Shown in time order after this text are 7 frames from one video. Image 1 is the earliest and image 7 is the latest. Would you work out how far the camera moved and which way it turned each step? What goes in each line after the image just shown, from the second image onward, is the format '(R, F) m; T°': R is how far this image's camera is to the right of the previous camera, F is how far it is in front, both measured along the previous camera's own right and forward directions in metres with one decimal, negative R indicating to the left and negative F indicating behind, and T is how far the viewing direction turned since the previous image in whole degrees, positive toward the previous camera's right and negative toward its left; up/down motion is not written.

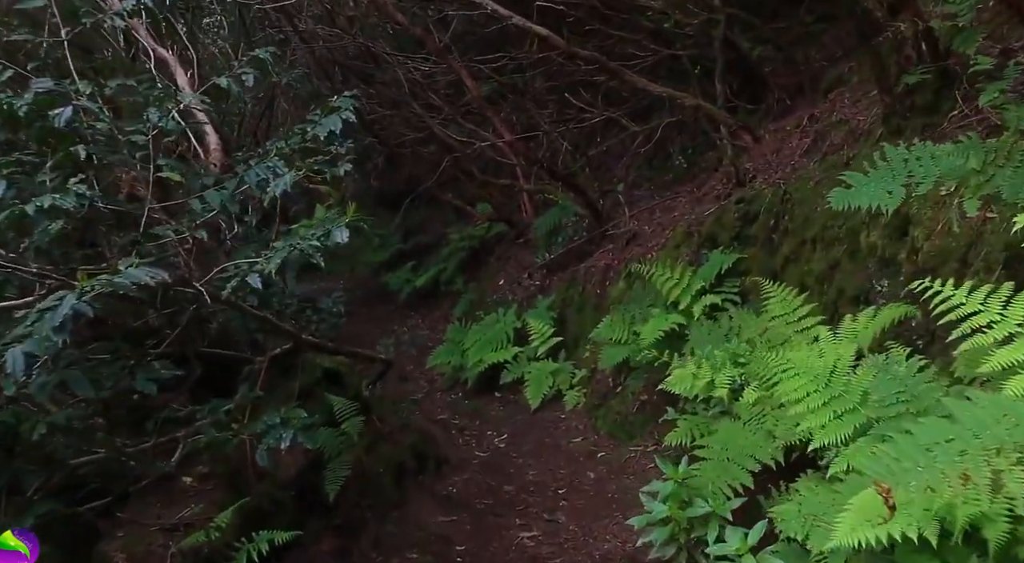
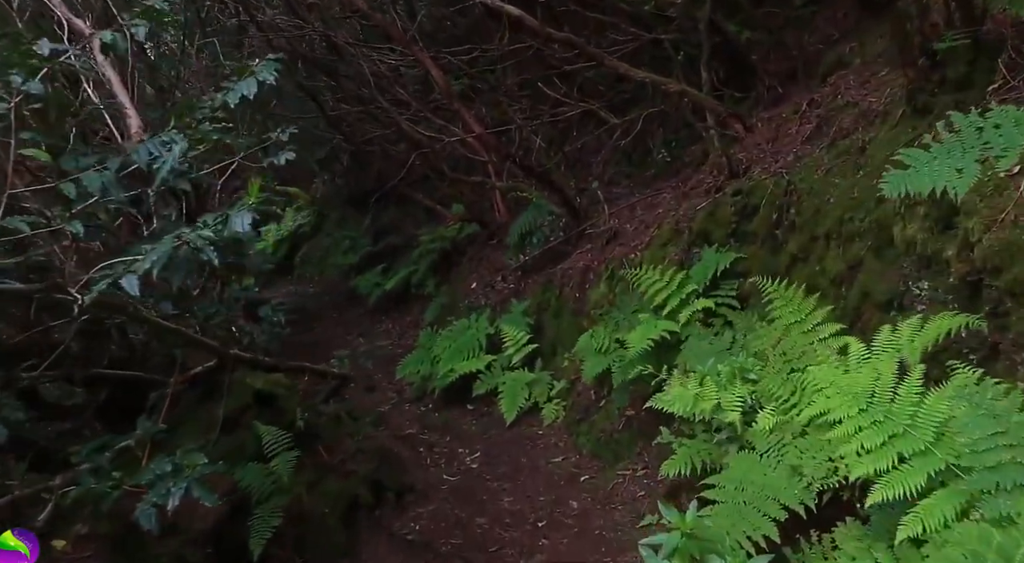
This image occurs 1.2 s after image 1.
(0.0, +0.7) m; +2°
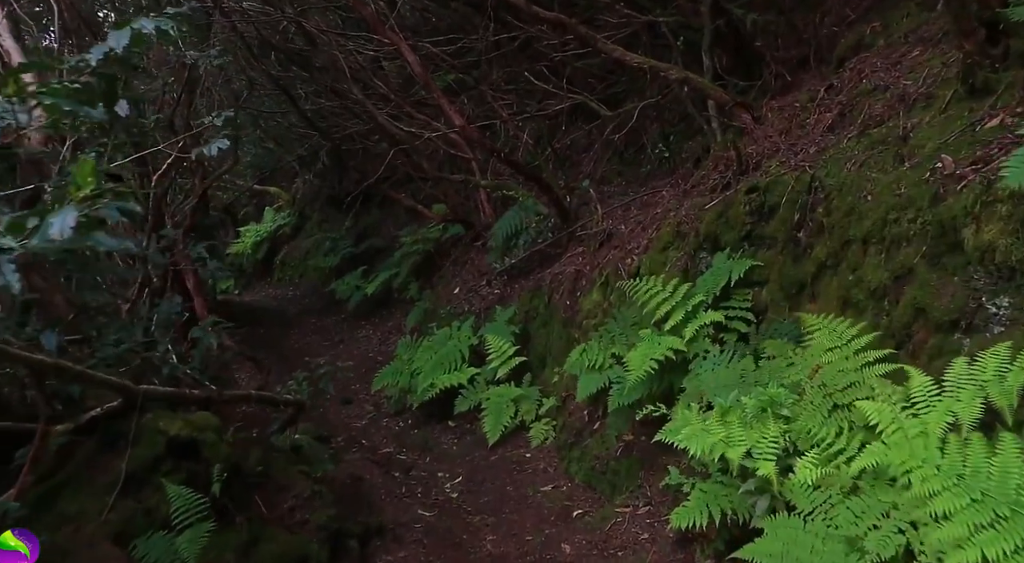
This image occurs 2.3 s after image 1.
(0.0, +0.7) m; +1°
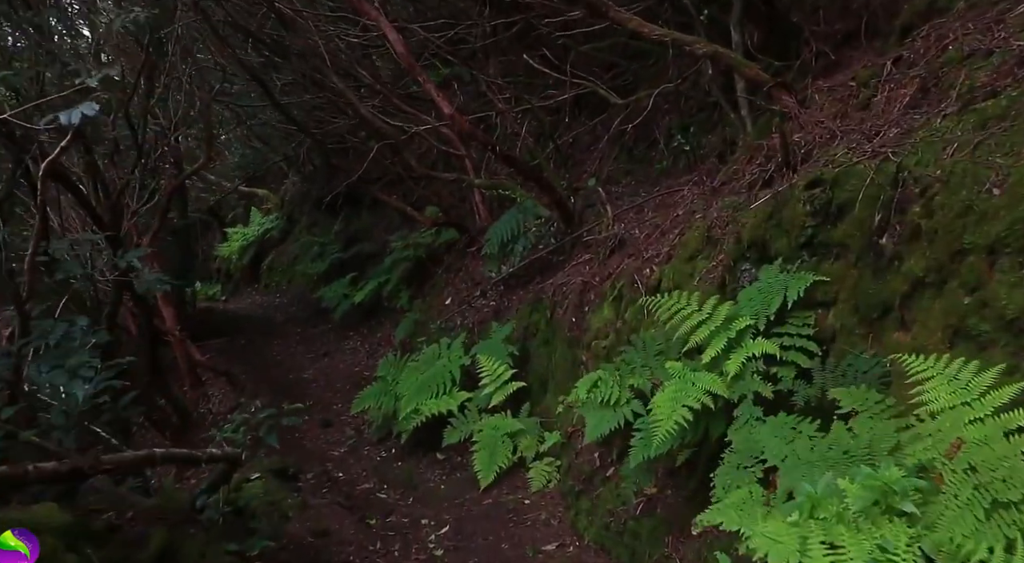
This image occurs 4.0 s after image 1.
(0.0, +1.1) m; 0°
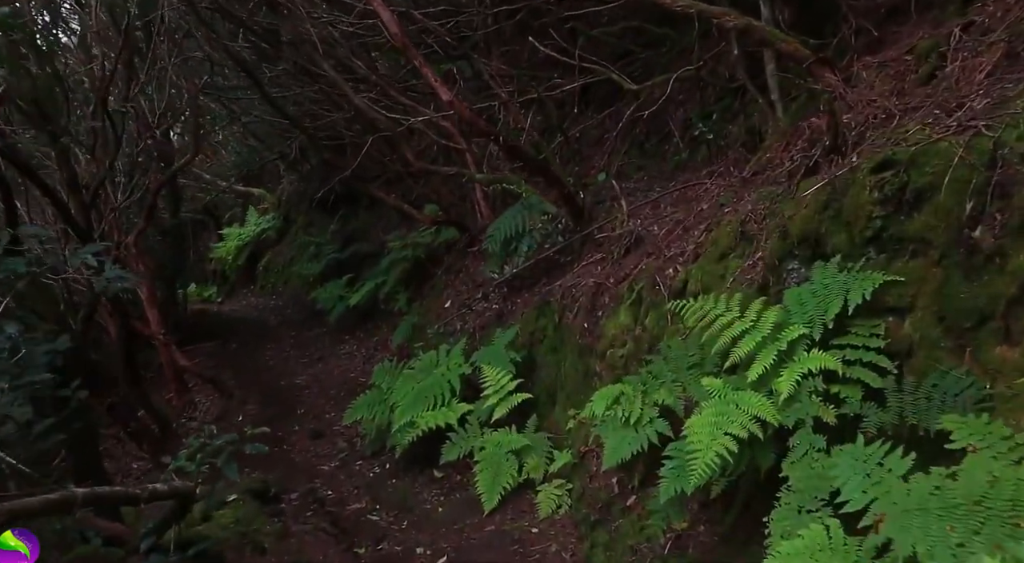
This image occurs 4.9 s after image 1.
(0.0, +0.7) m; 0°
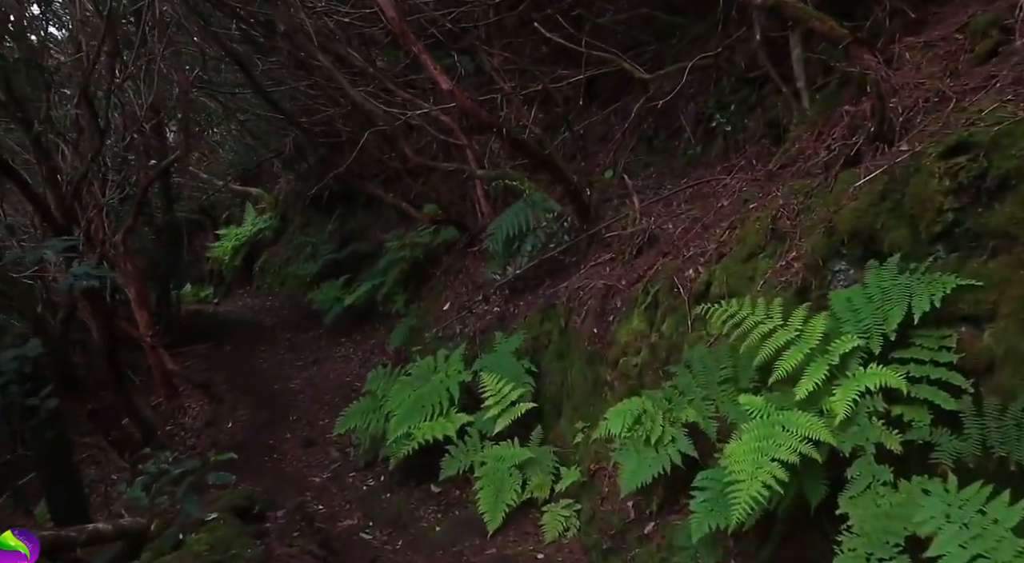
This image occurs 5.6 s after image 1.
(0.0, +0.5) m; 0°
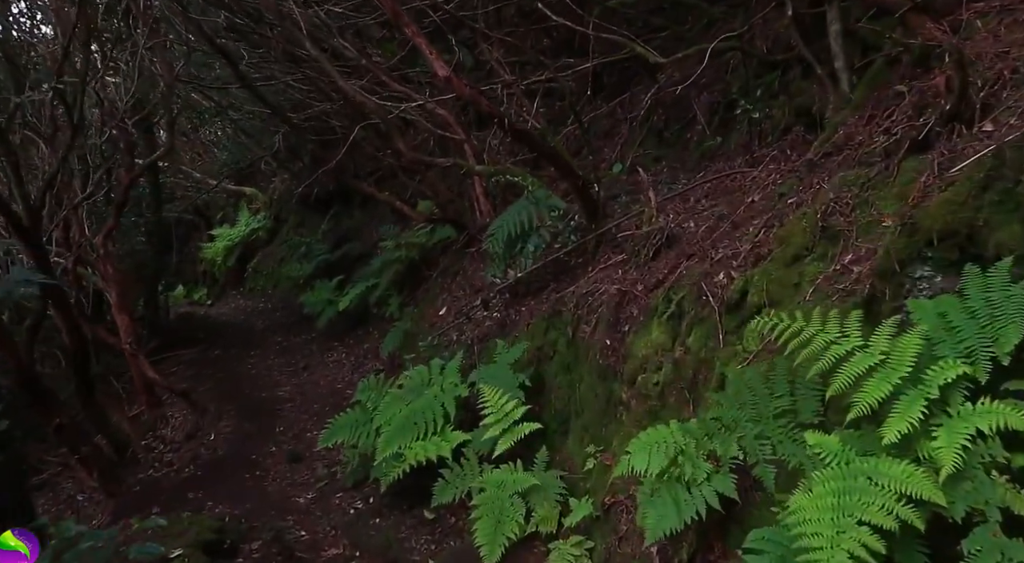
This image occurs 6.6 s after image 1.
(0.0, +0.6) m; 0°
